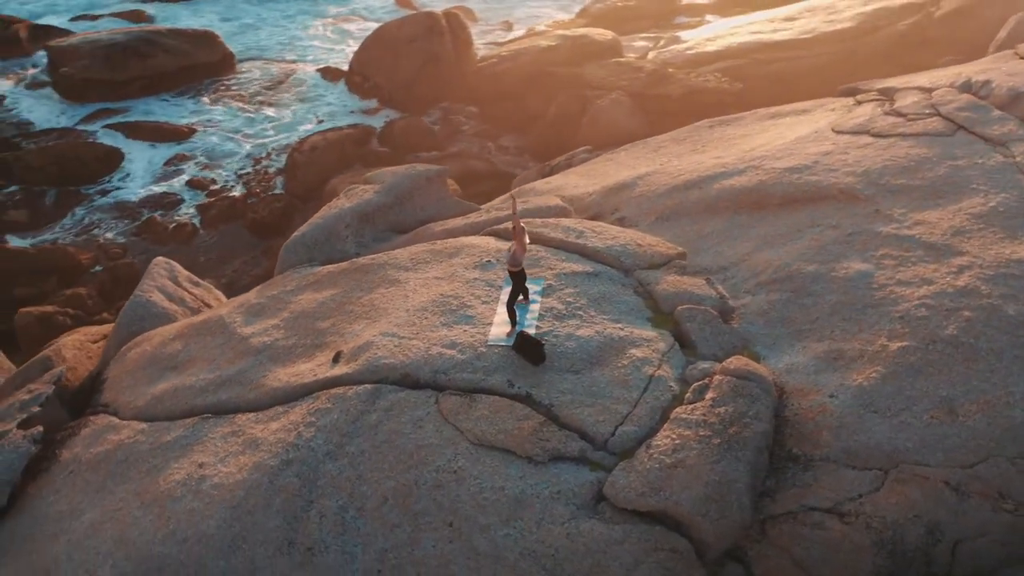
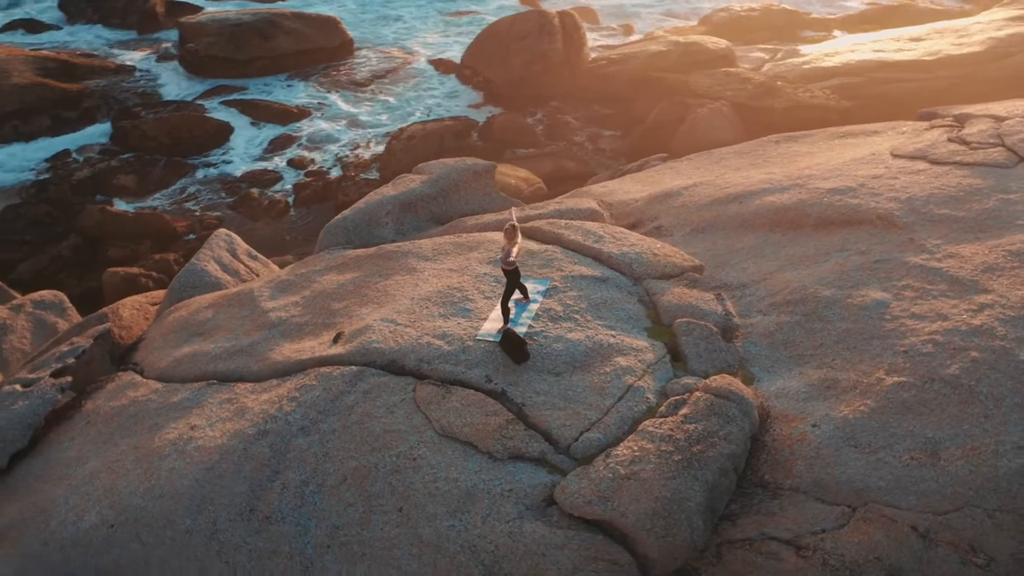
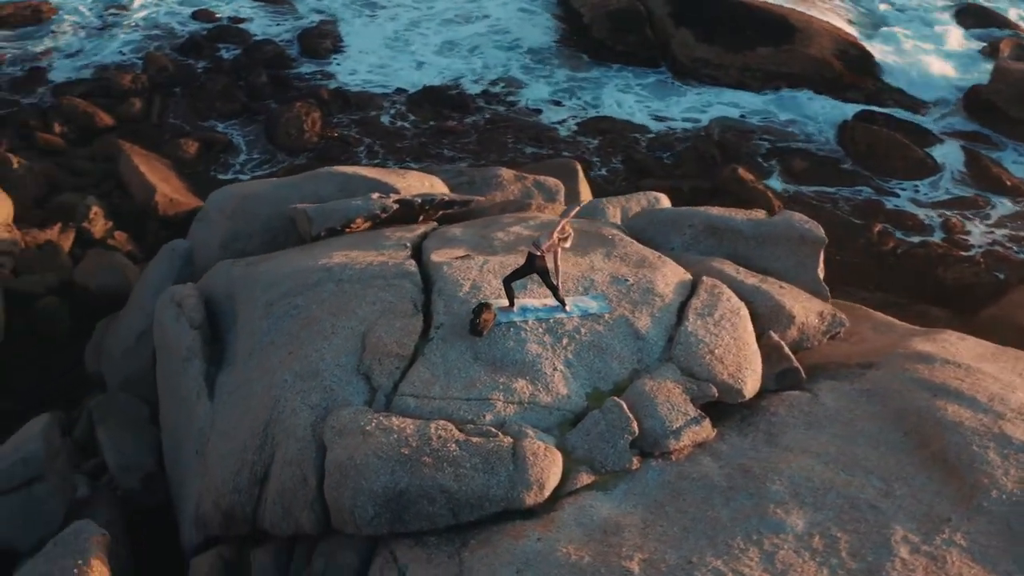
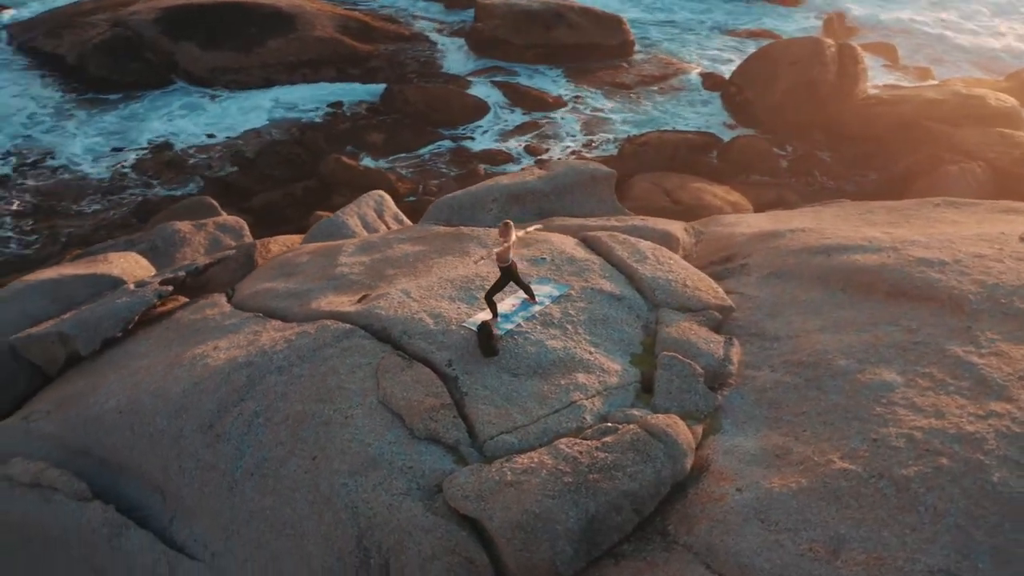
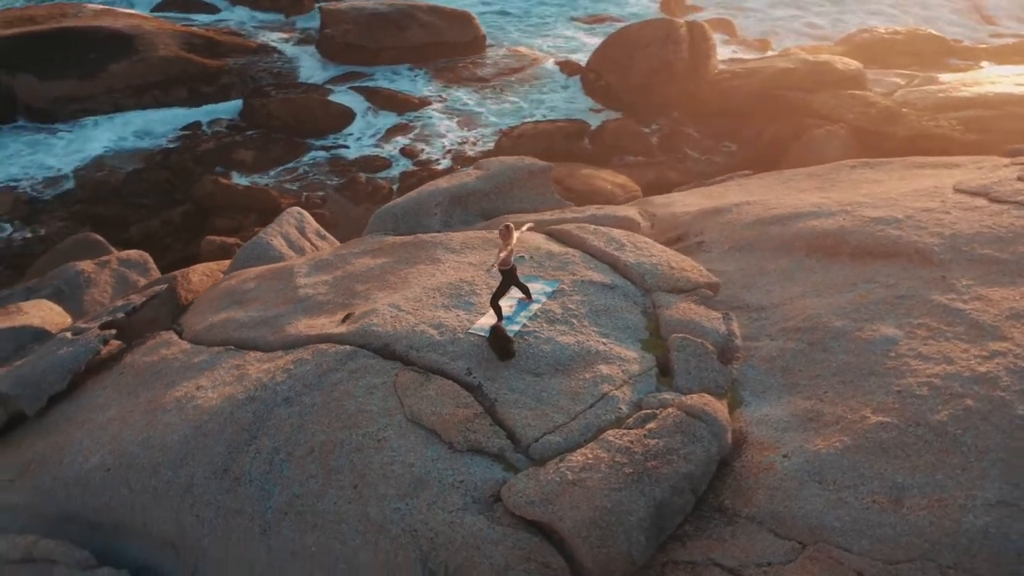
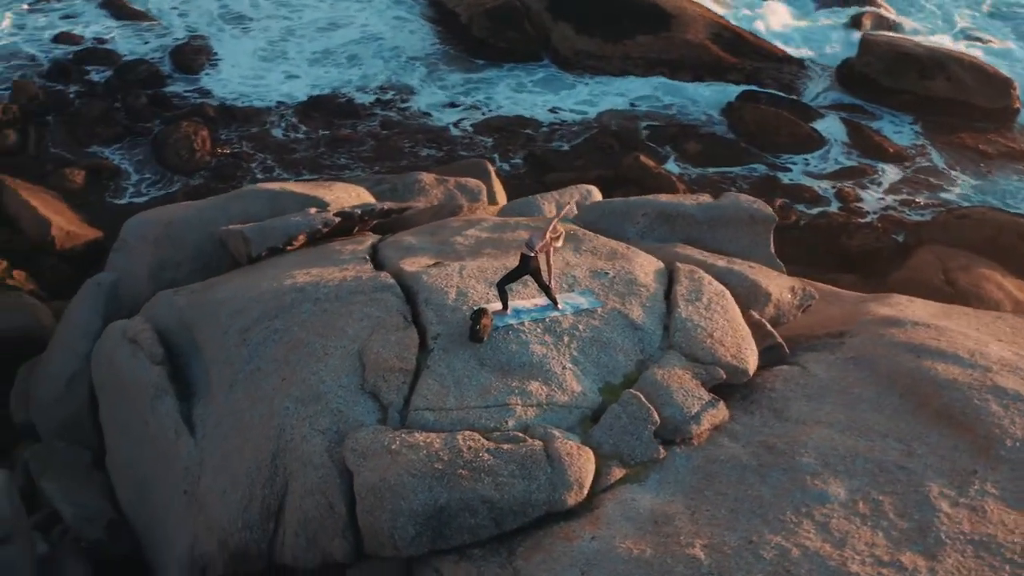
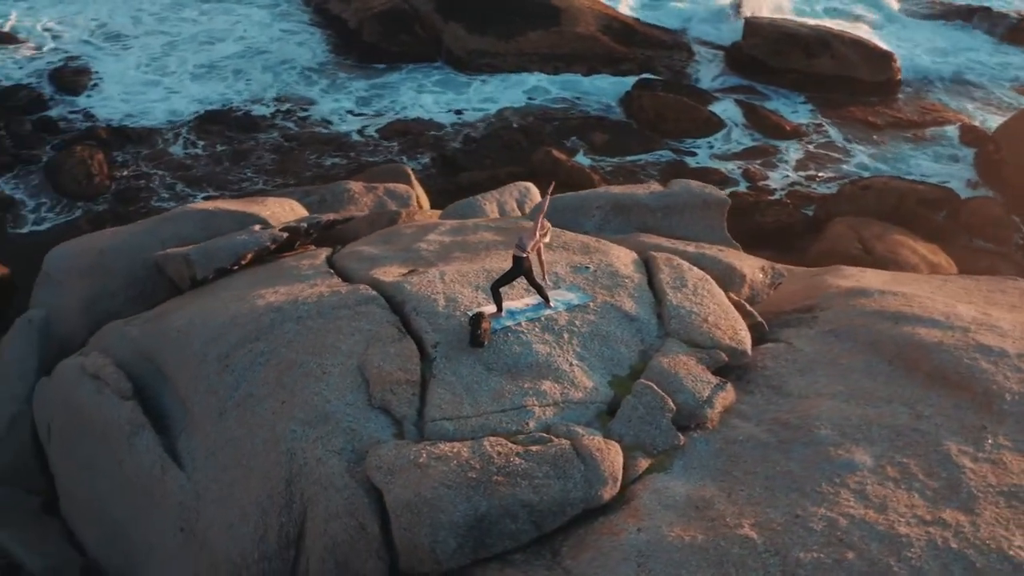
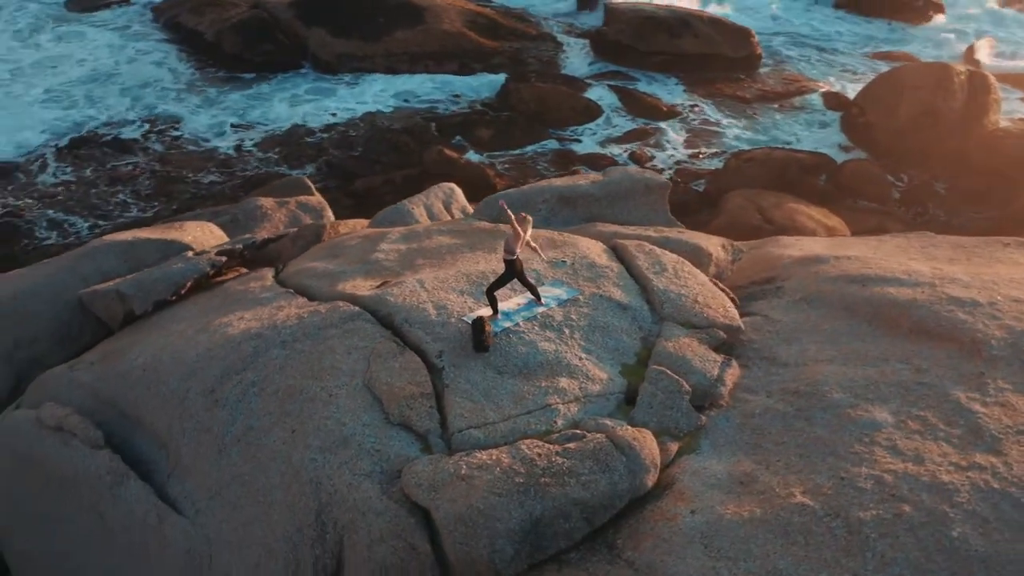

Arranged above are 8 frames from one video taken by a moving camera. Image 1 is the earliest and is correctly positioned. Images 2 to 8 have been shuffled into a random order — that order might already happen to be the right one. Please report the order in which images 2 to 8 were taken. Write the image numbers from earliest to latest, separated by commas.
2, 5, 4, 8, 7, 6, 3
